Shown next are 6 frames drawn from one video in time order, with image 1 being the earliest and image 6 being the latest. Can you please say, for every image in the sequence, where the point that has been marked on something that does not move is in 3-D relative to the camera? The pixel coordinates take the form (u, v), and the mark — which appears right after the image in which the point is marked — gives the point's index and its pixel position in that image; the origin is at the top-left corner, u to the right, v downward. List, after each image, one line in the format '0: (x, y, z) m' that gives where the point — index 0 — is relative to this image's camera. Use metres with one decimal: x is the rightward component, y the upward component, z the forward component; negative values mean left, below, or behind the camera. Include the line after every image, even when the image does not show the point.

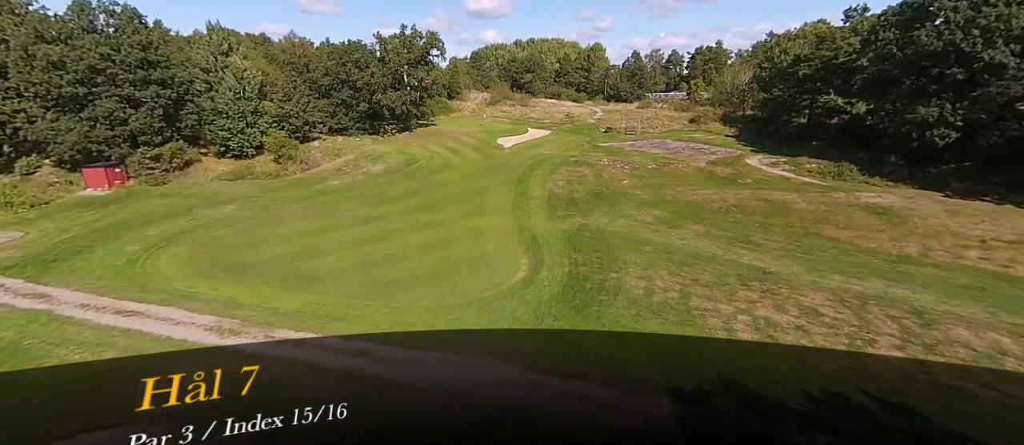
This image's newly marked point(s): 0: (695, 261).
0: (+7.3, -1.5, +17.2) m
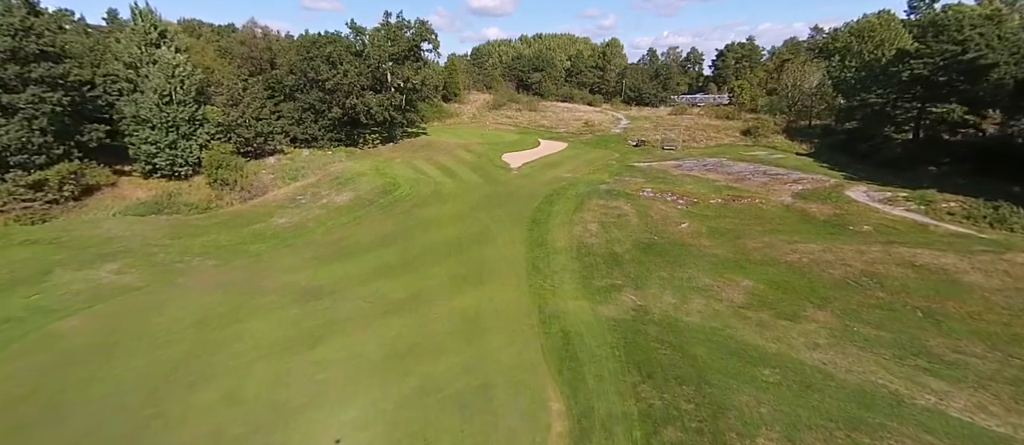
0: (+7.8, -4.2, +9.4) m
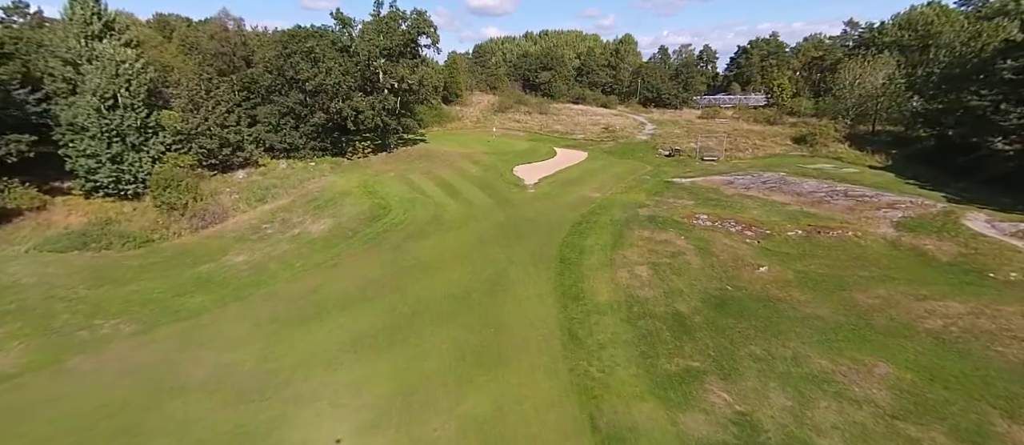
0: (+8.6, -5.7, +4.8) m
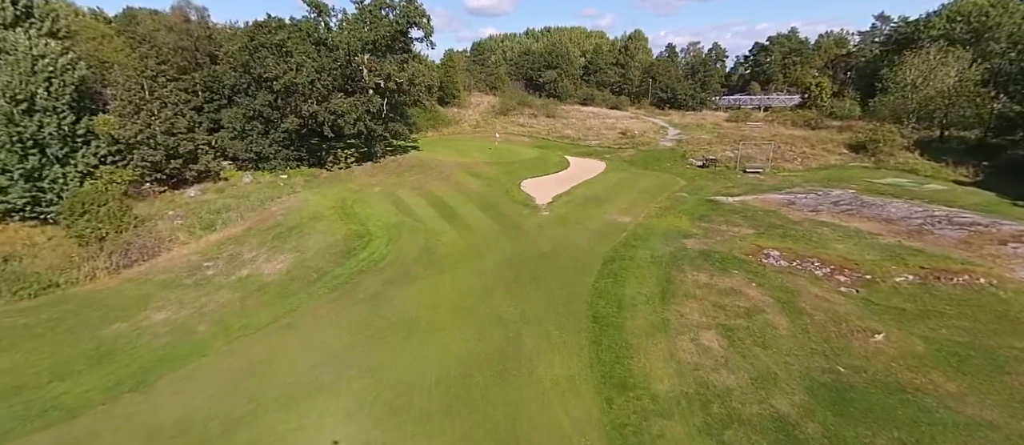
0: (+9.1, -6.8, +0.7) m
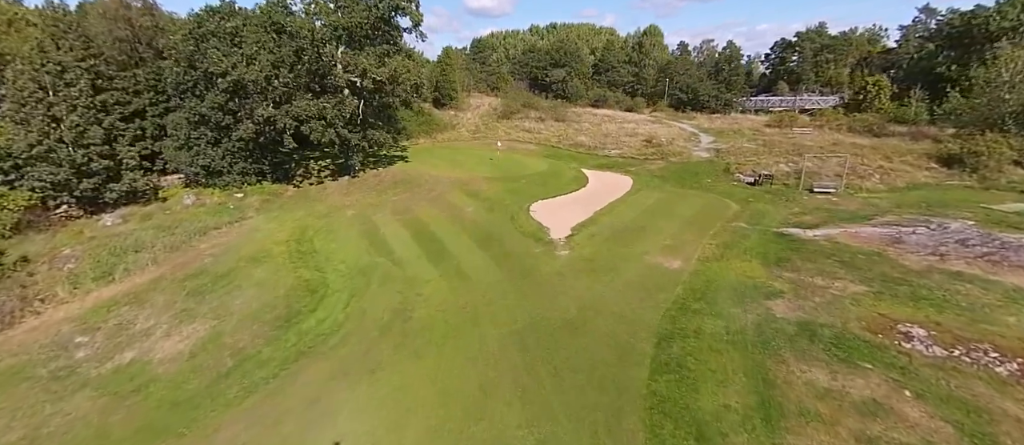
0: (+9.3, -8.1, -3.9) m
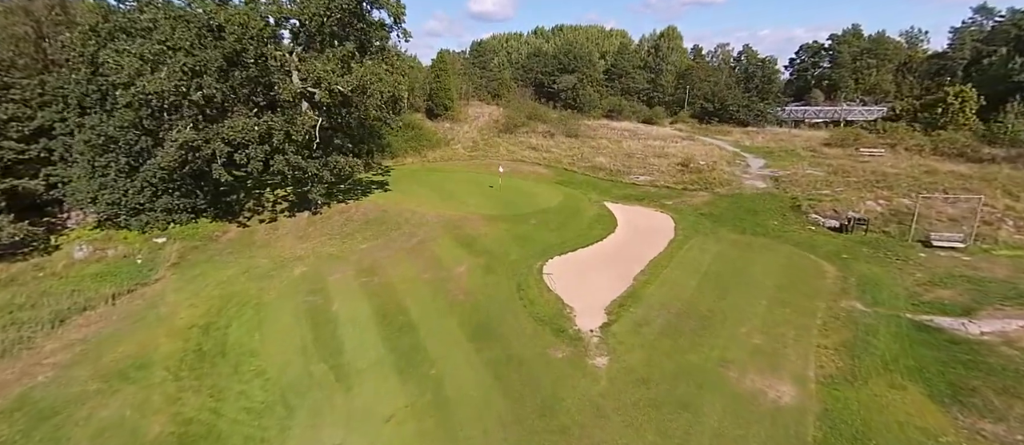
0: (+9.5, -9.8, -8.6) m
